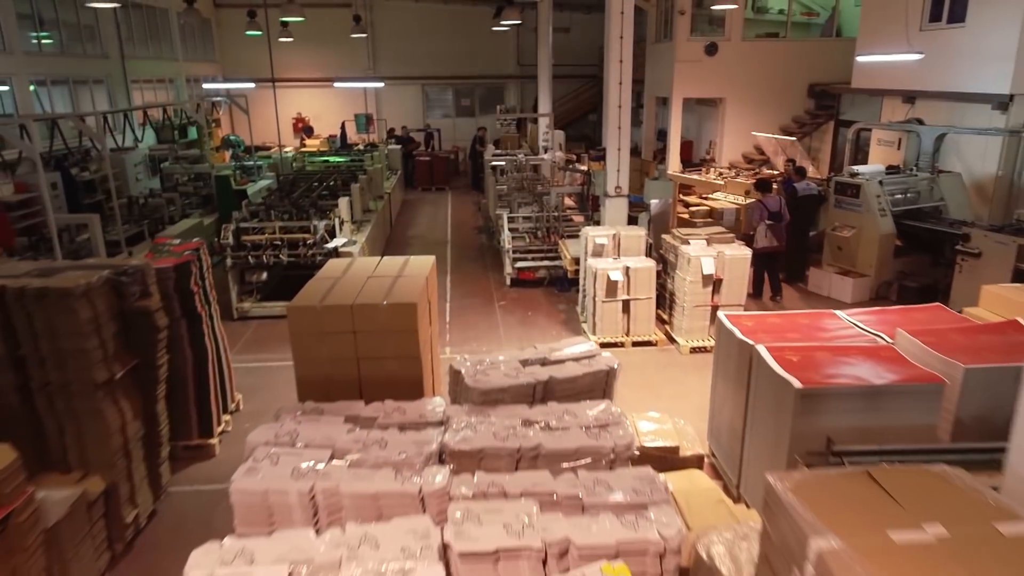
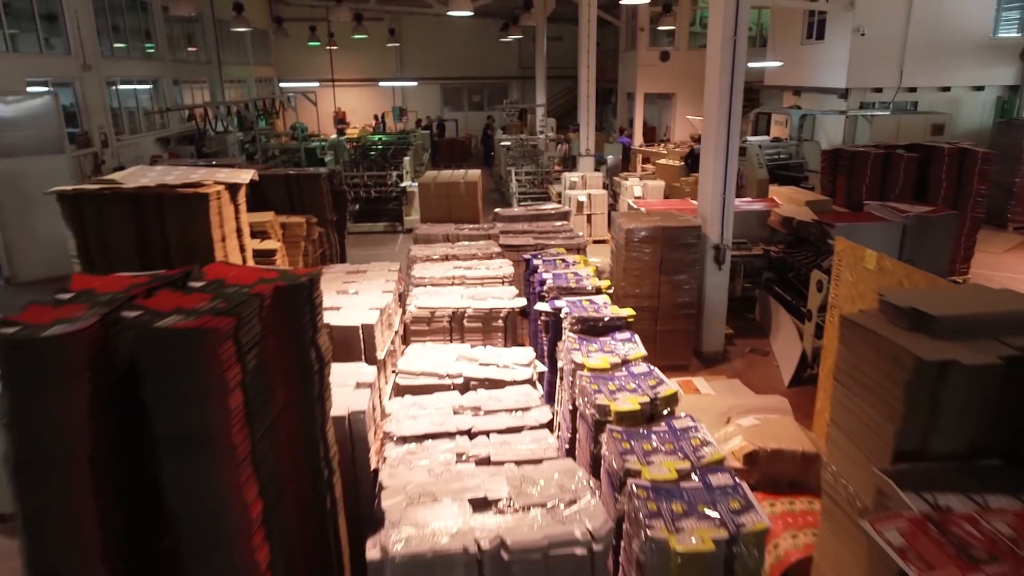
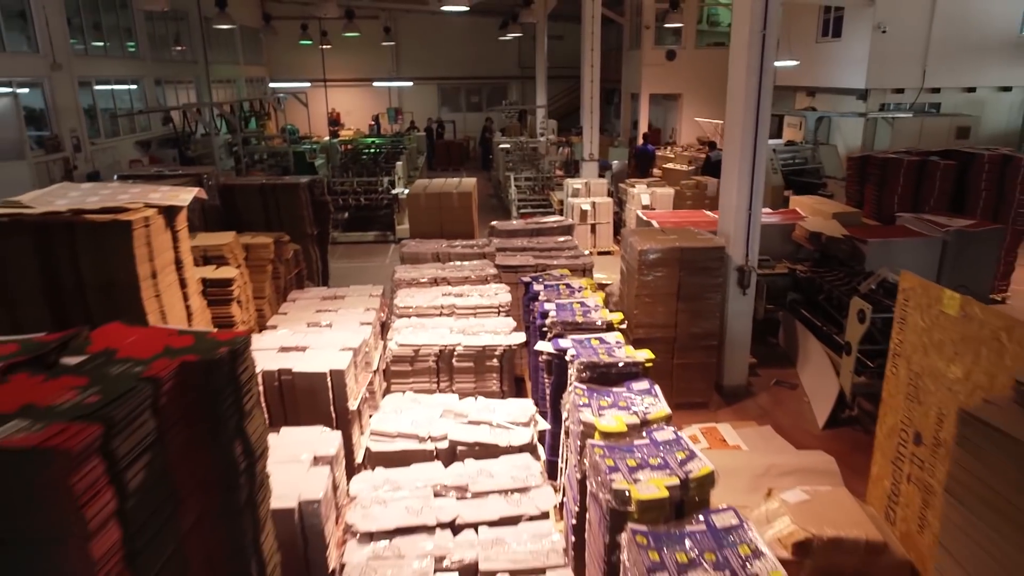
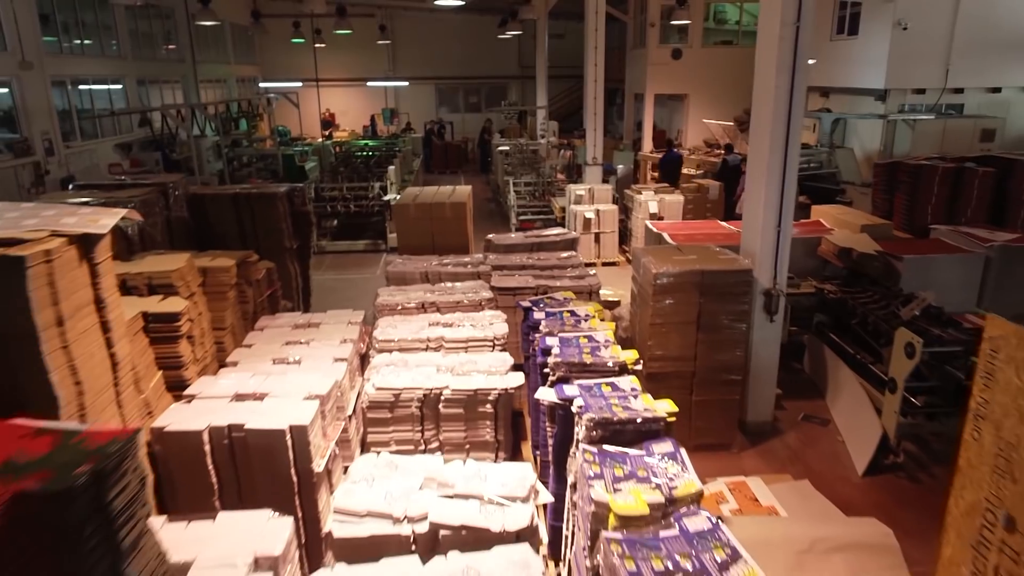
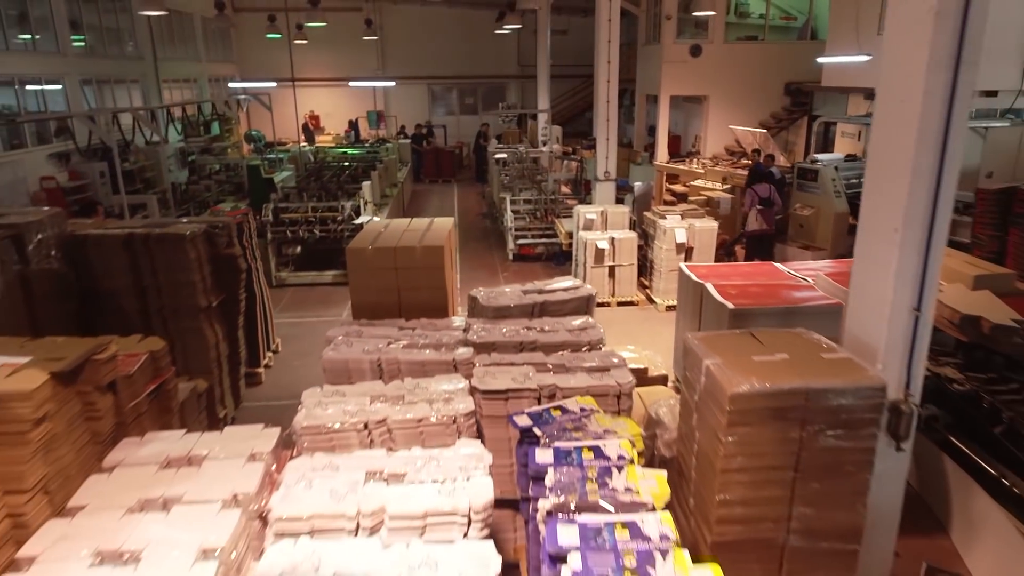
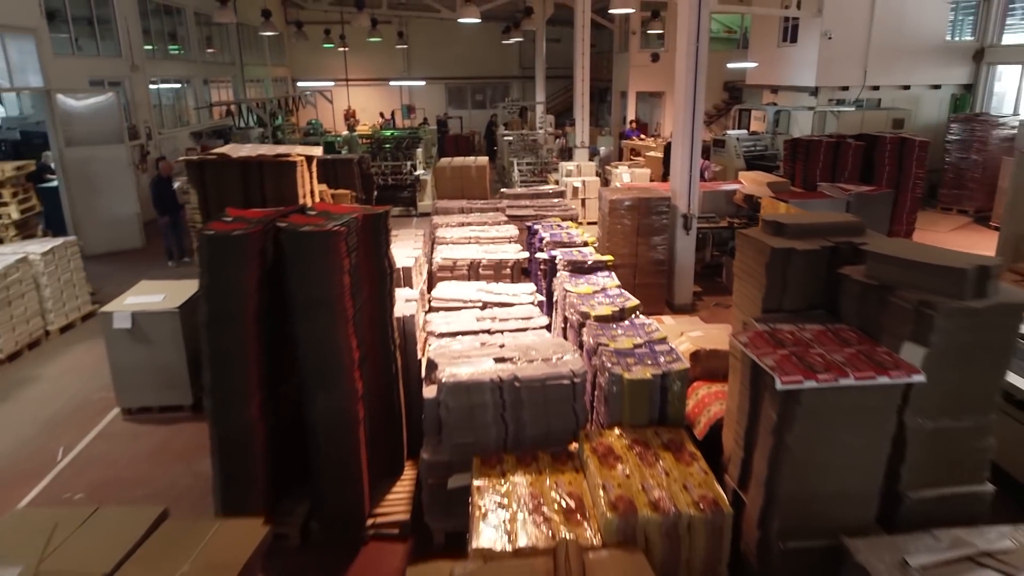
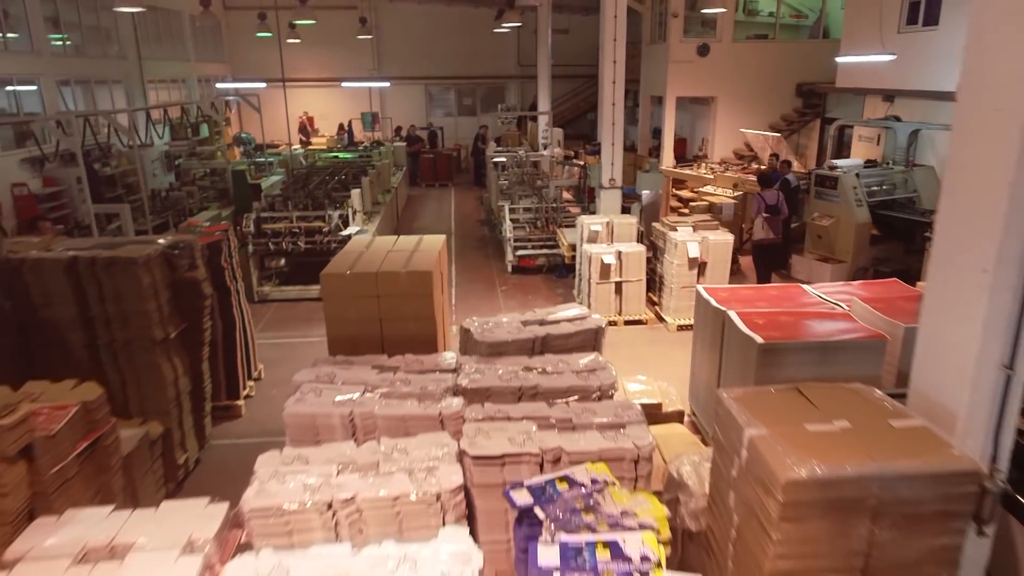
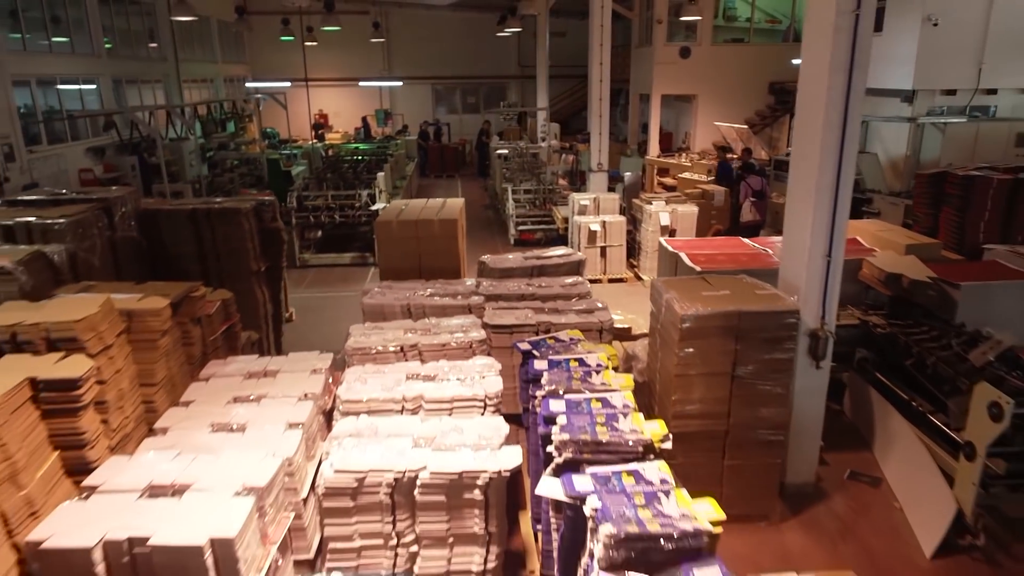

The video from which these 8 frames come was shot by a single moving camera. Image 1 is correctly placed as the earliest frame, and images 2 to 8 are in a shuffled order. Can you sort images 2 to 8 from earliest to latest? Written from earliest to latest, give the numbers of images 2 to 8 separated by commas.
7, 5, 8, 4, 3, 2, 6
